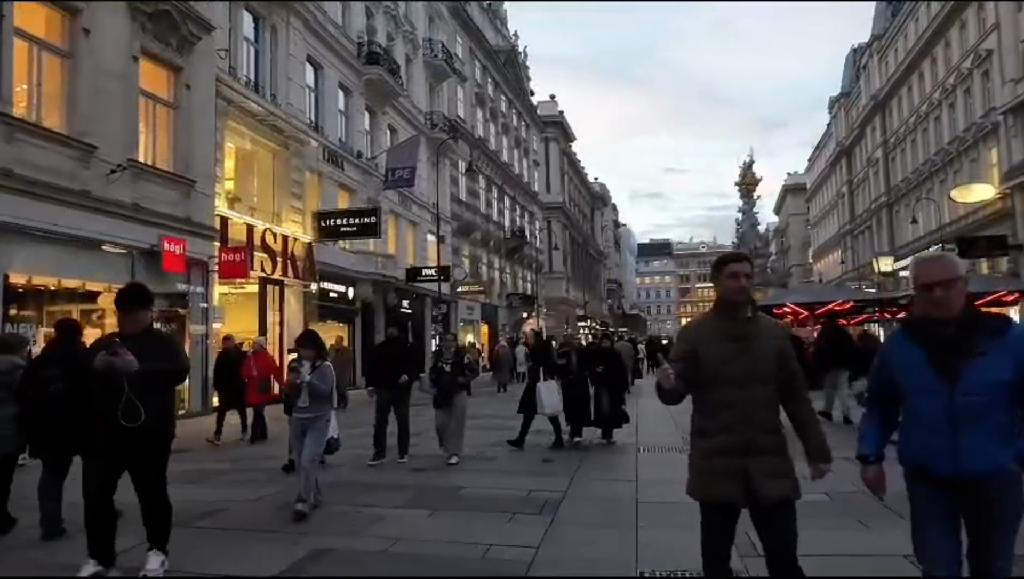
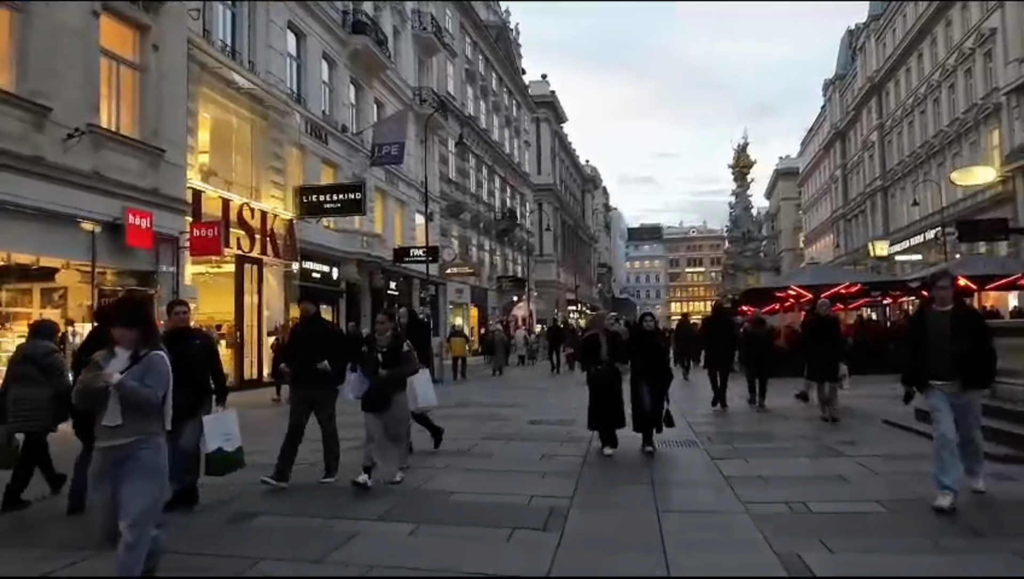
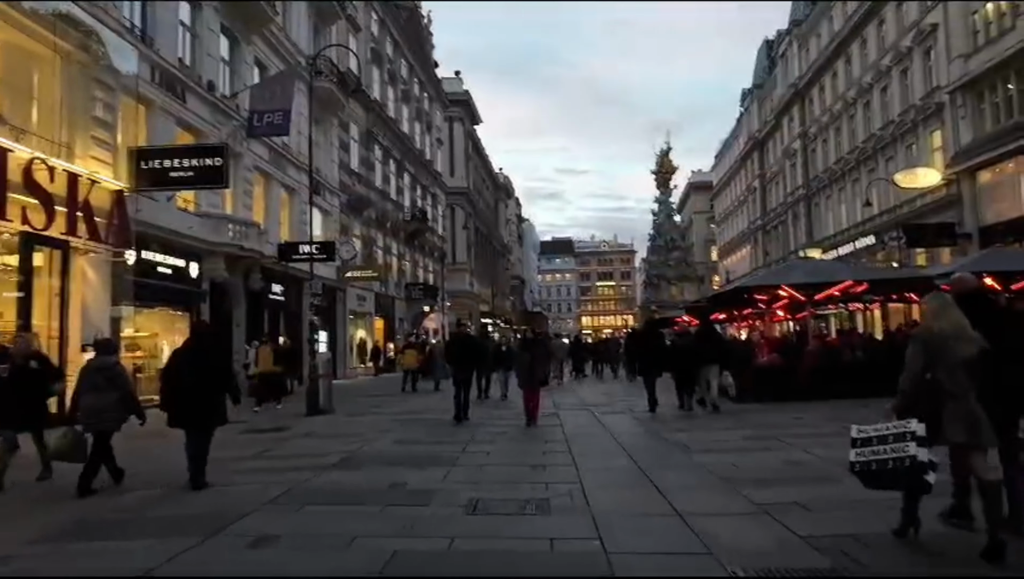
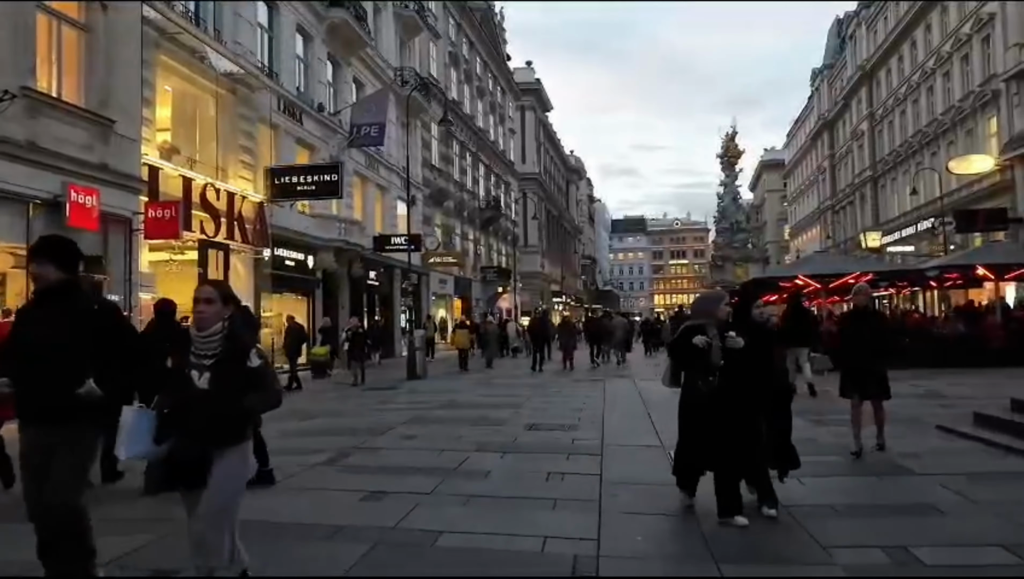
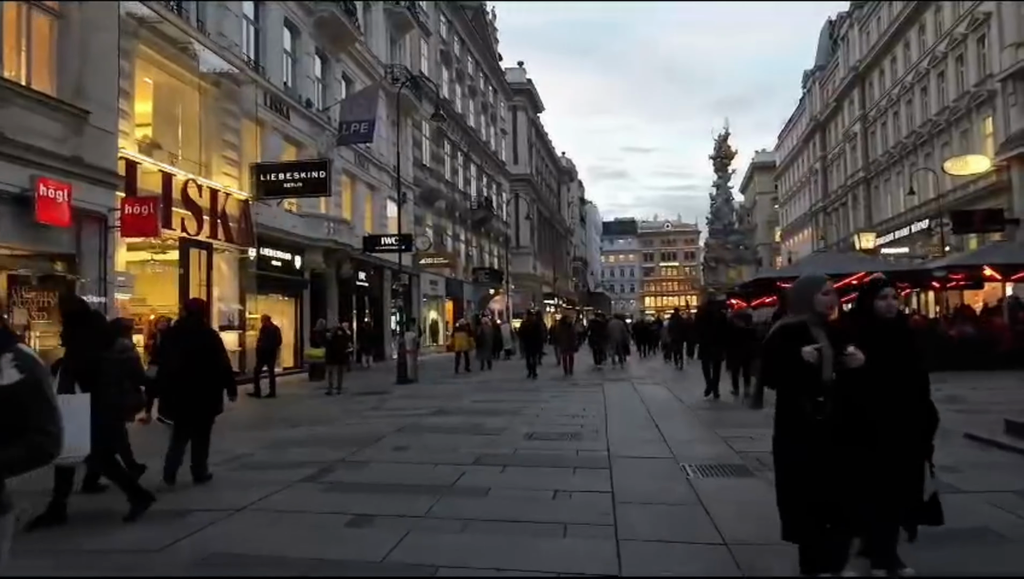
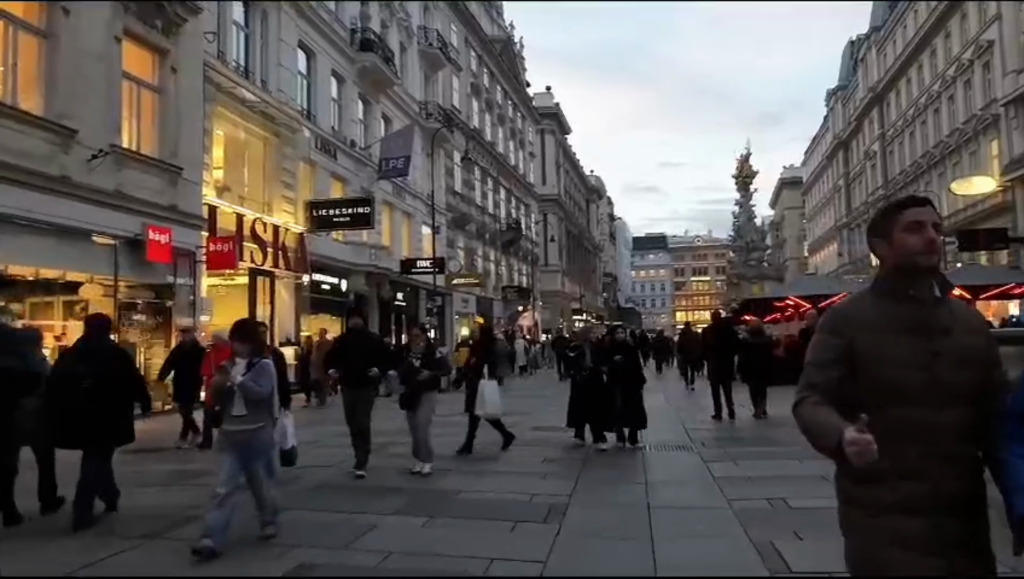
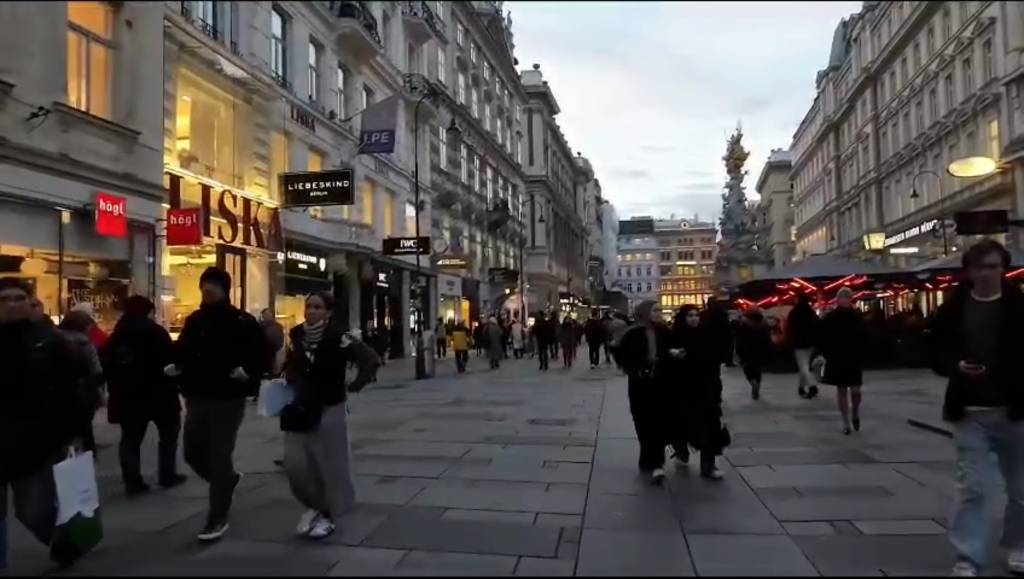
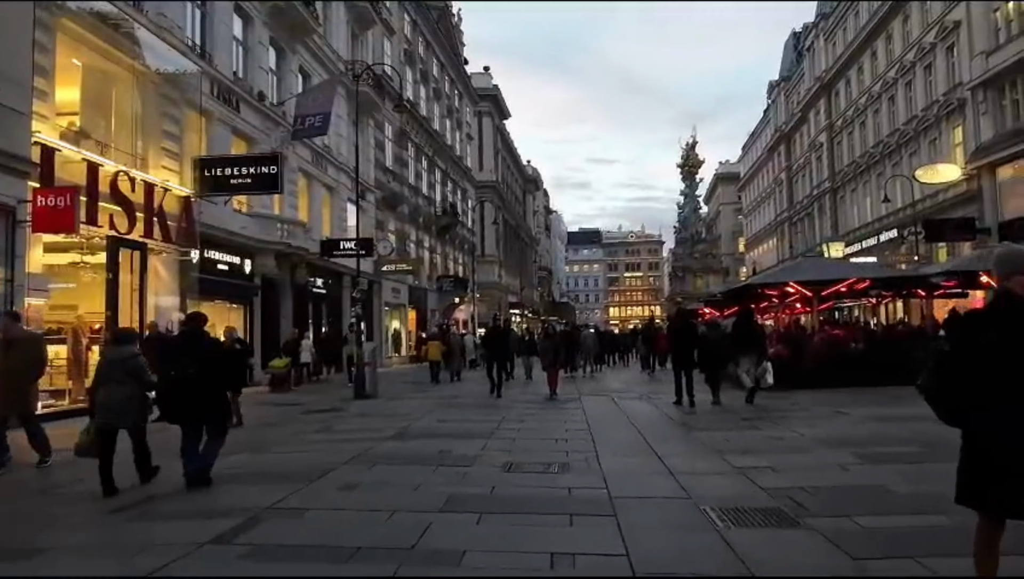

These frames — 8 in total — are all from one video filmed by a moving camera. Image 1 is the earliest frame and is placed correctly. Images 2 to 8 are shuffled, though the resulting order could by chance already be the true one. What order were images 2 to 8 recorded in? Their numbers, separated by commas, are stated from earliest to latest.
6, 2, 7, 4, 5, 8, 3
